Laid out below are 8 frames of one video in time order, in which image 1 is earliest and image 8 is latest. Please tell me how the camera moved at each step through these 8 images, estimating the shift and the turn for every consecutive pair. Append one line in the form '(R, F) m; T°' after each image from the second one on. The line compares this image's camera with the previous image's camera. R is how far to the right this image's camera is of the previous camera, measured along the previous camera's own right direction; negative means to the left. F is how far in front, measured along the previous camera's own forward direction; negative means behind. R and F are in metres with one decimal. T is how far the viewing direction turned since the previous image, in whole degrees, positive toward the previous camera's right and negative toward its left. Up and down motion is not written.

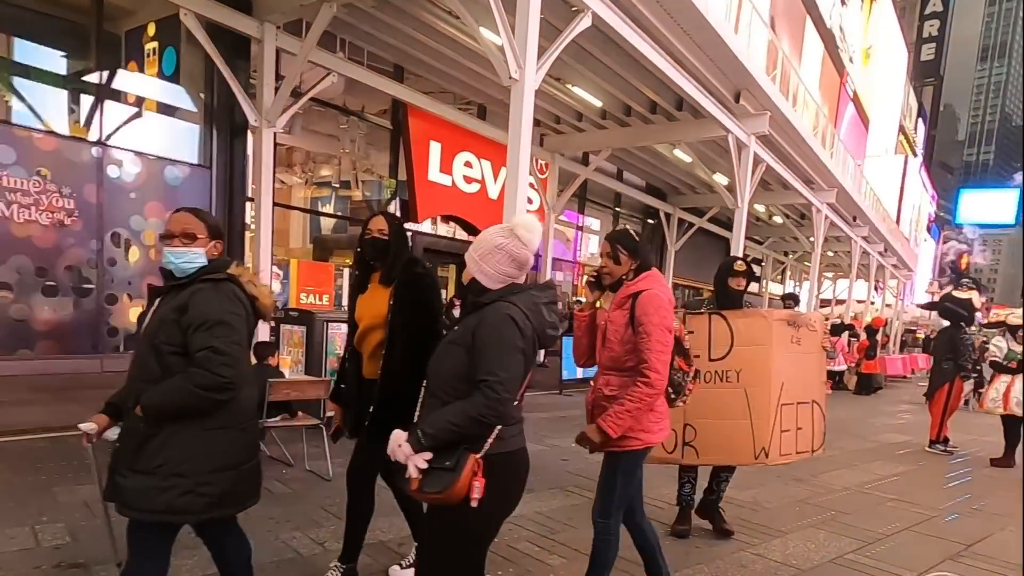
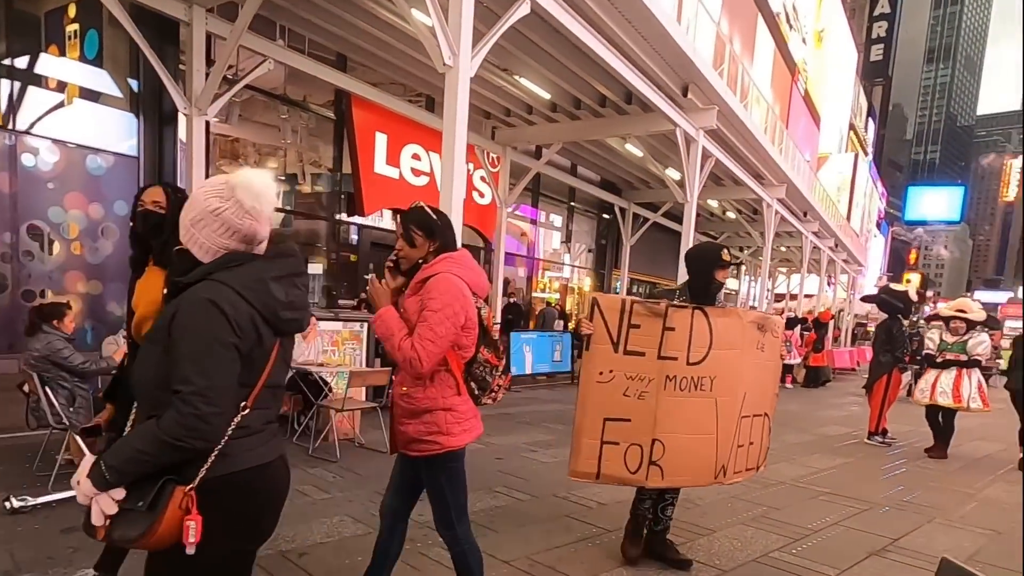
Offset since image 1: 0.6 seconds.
(+0.3, +0.2) m; +3°
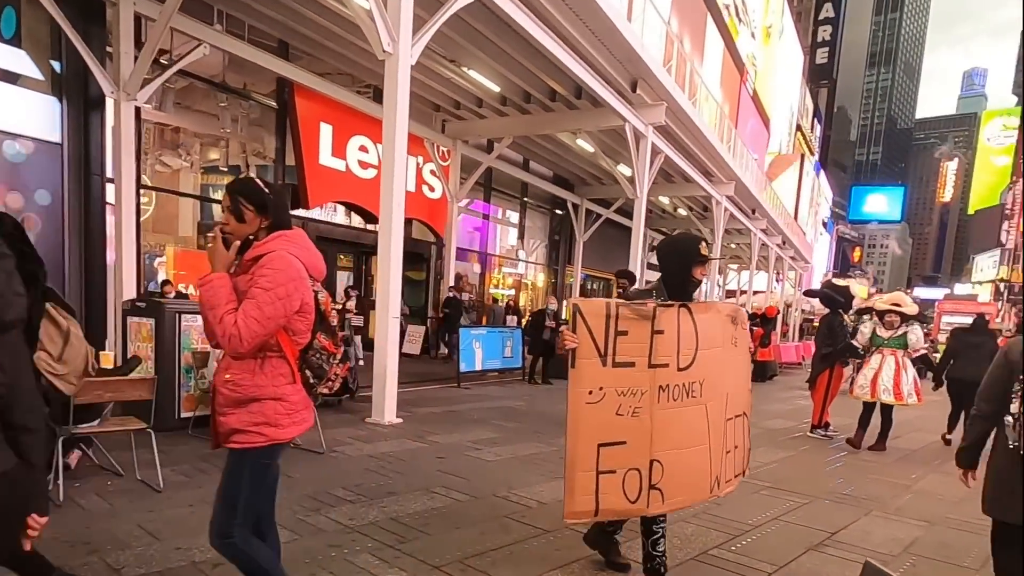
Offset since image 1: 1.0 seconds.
(+0.1, +0.1) m; +4°
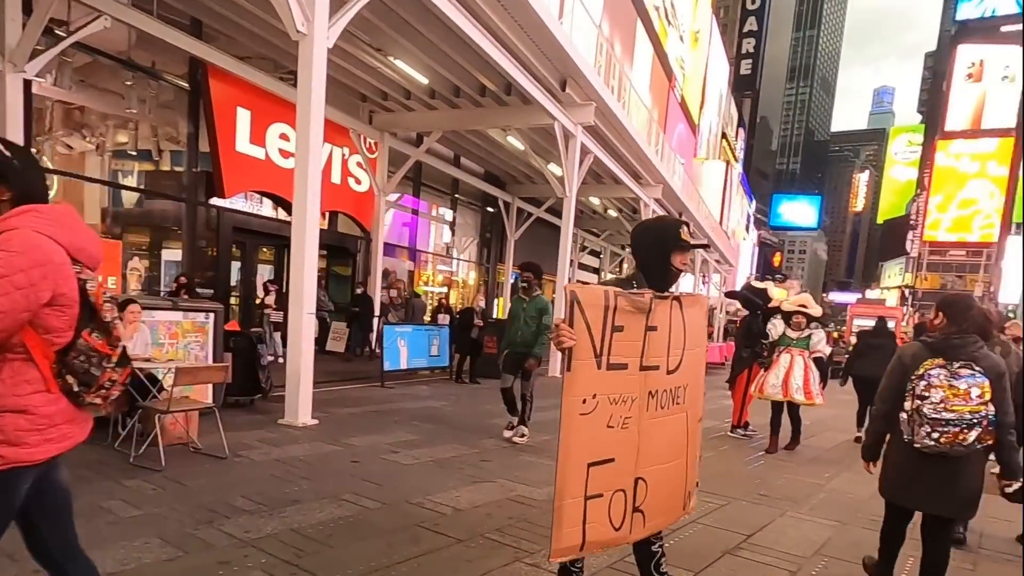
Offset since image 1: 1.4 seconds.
(+0.1, +0.1) m; +6°
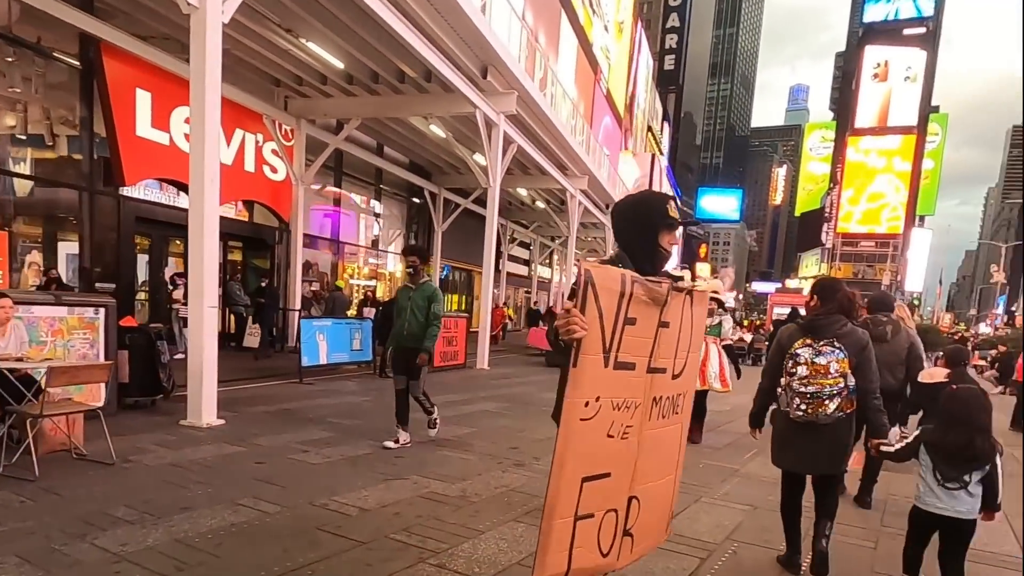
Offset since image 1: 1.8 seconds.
(+0.2, +0.1) m; +6°
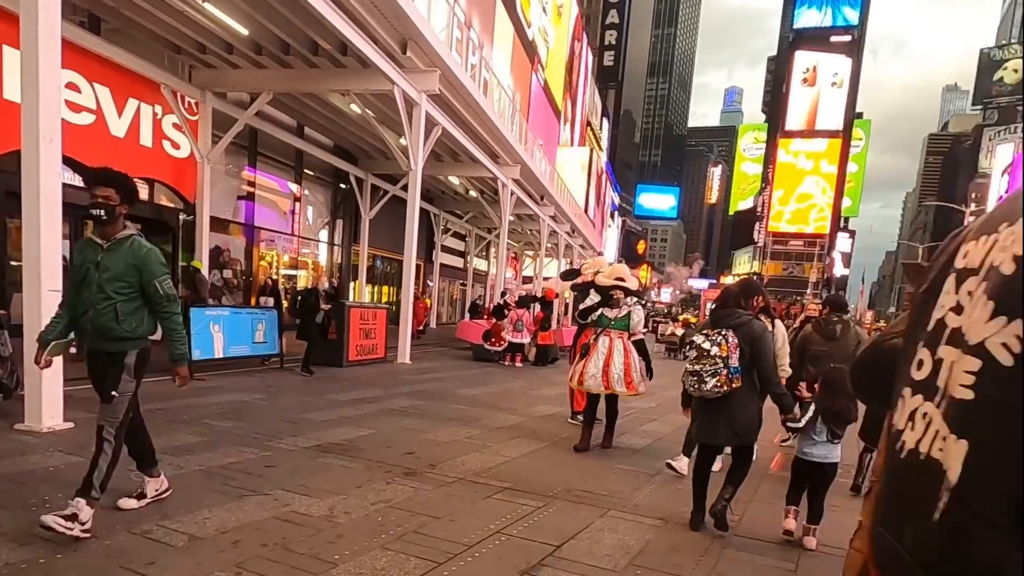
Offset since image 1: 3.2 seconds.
(+0.3, +0.5) m; +5°
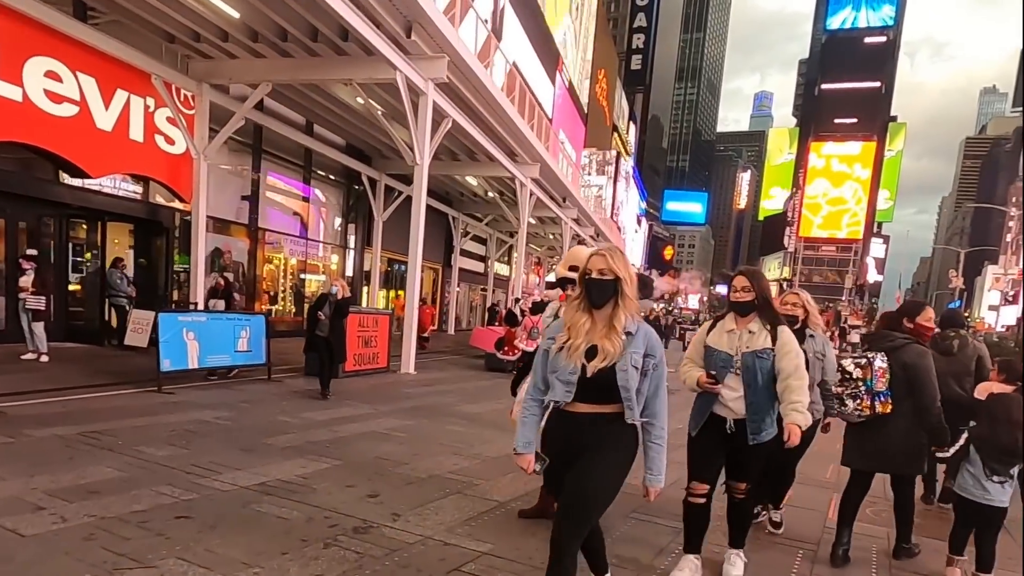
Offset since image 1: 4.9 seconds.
(+0.2, +1.0) m; -2°
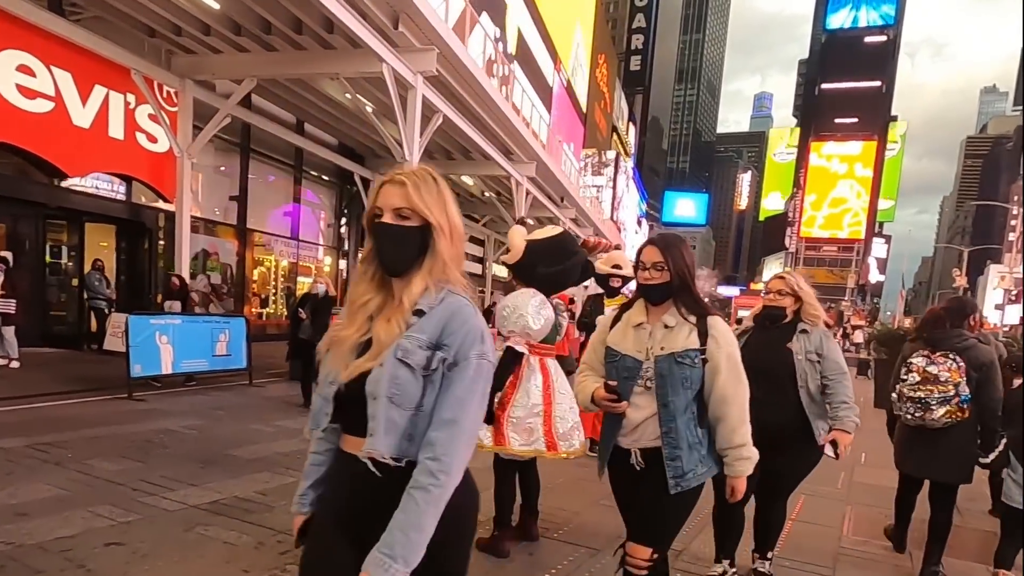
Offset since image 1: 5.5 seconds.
(+0.1, +0.4) m; 0°
